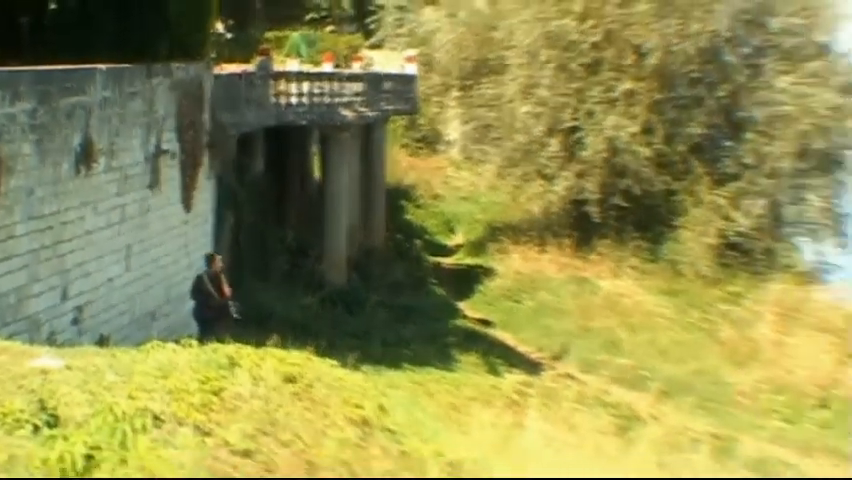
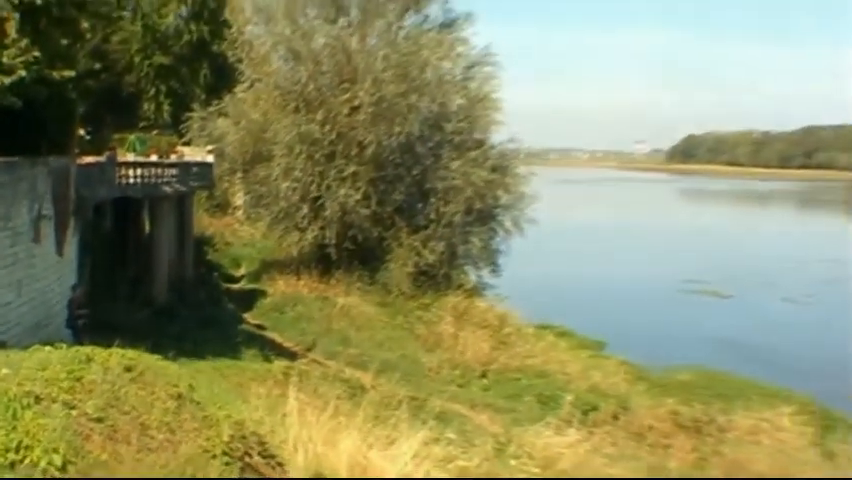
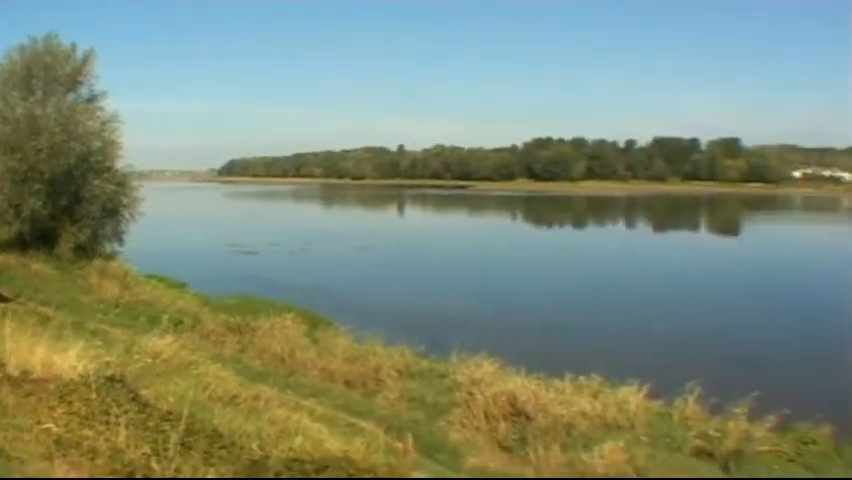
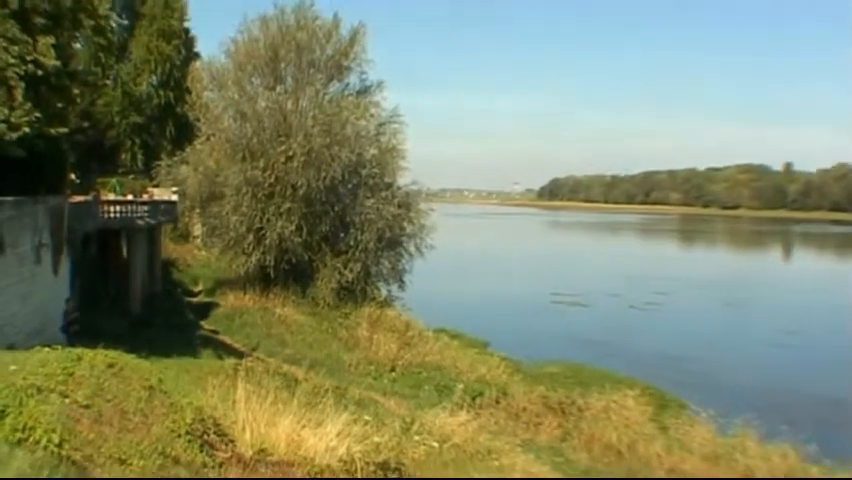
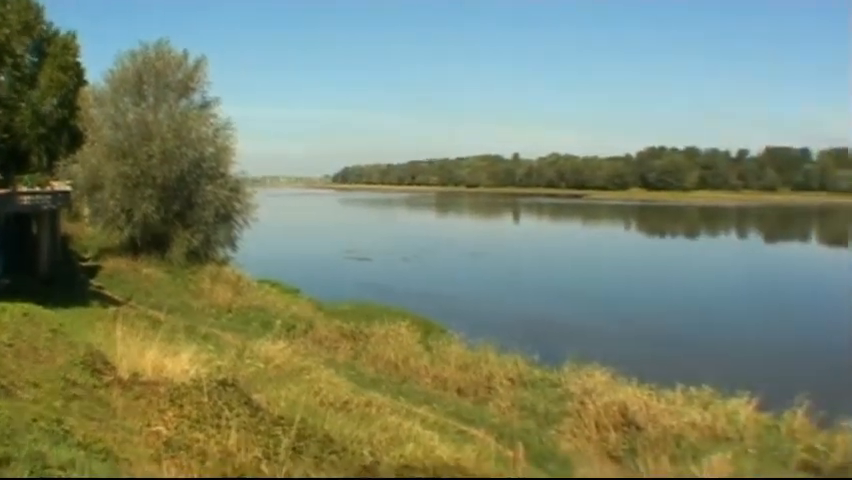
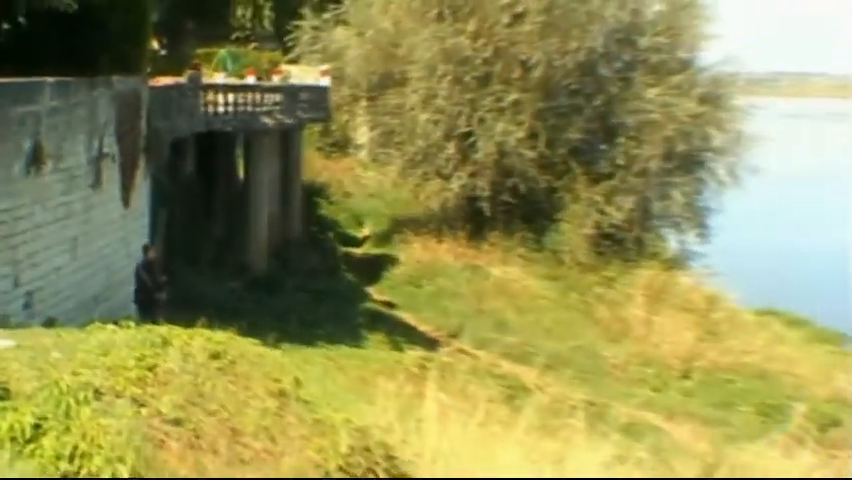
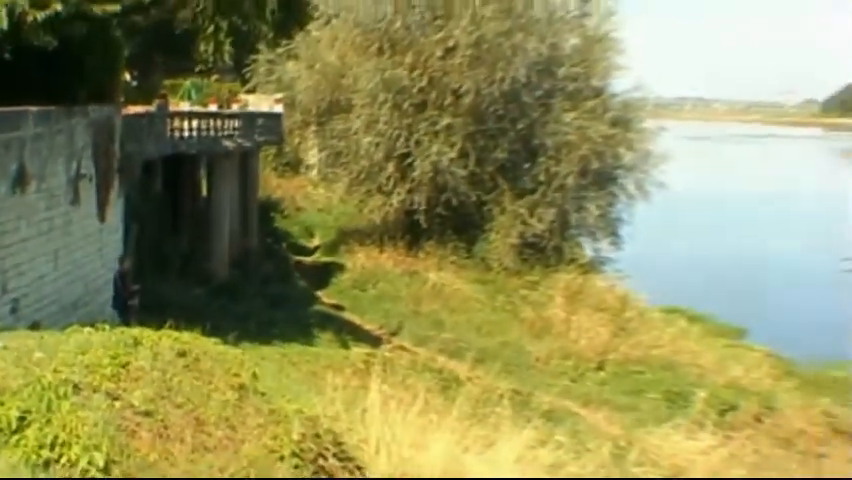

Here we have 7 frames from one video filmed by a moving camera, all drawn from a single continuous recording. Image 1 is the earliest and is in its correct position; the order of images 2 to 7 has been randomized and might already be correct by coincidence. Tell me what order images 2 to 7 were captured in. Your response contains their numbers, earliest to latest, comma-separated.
6, 7, 2, 4, 5, 3
